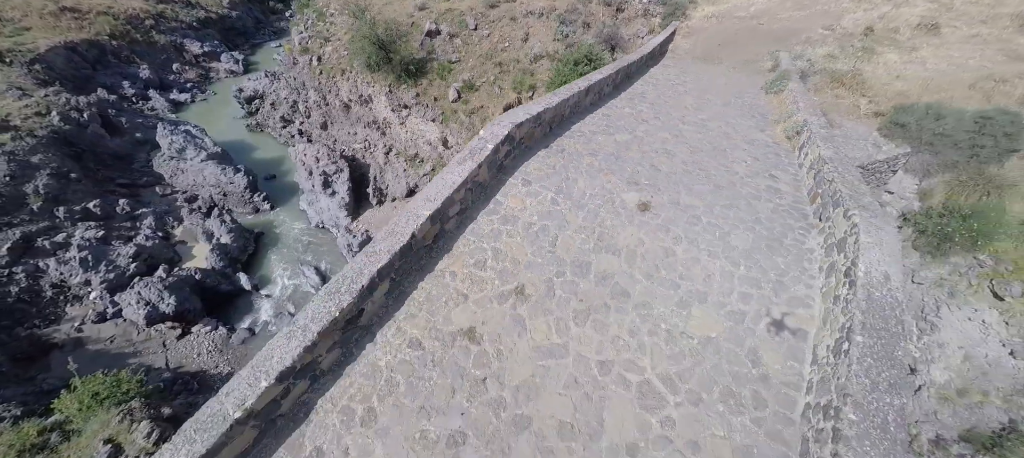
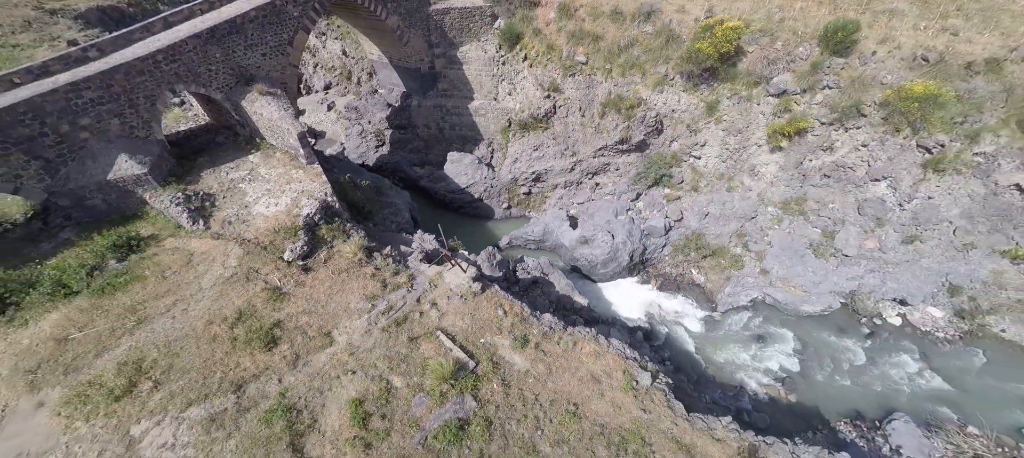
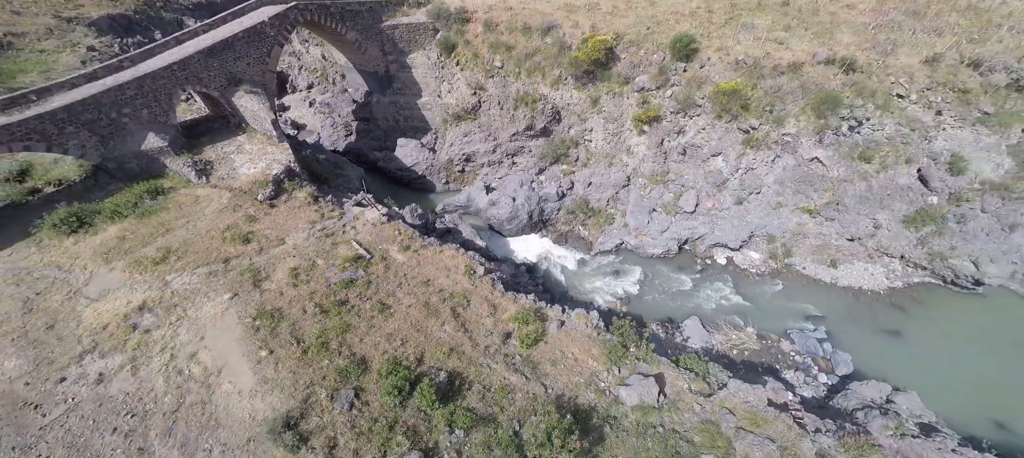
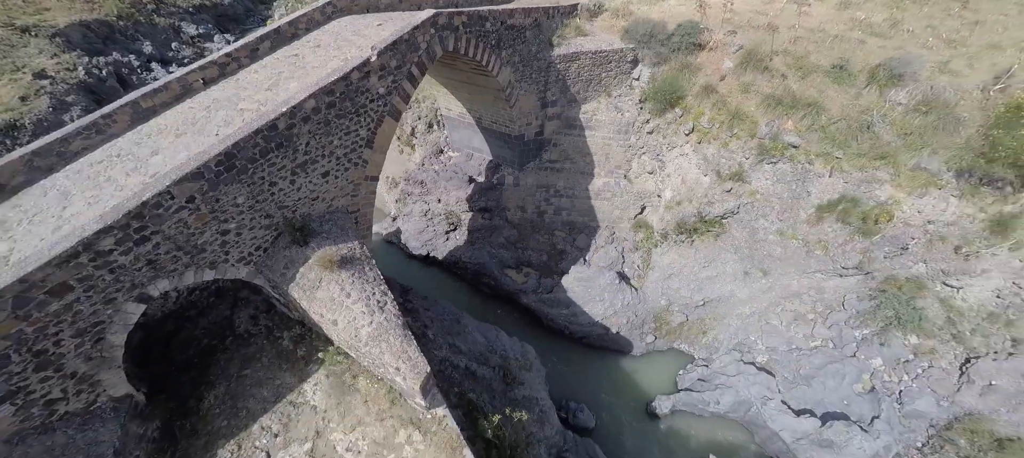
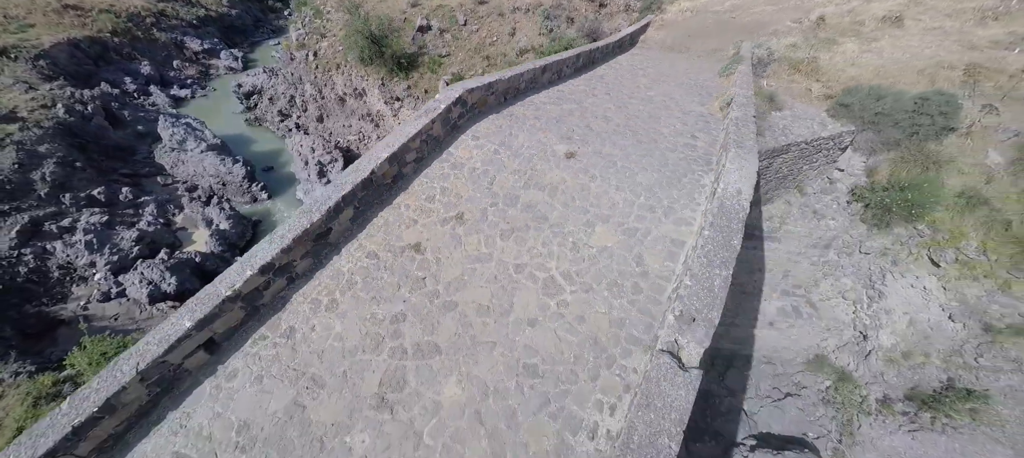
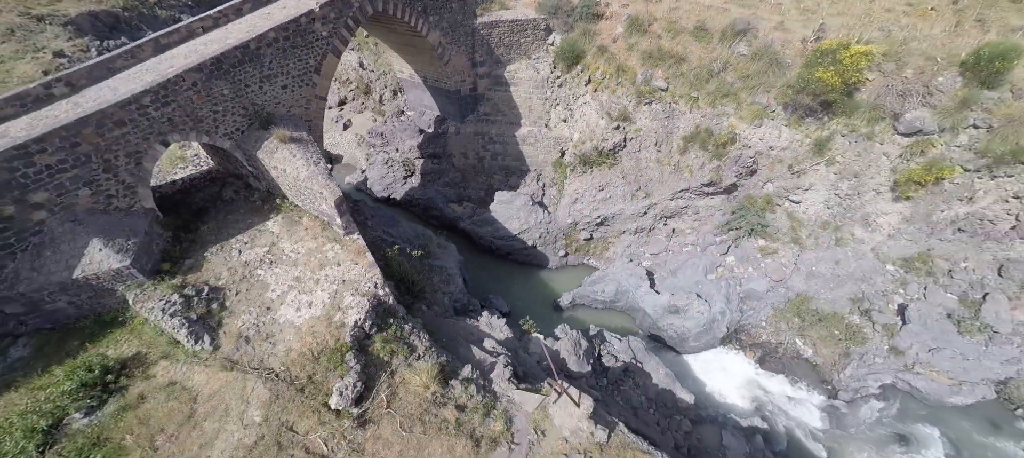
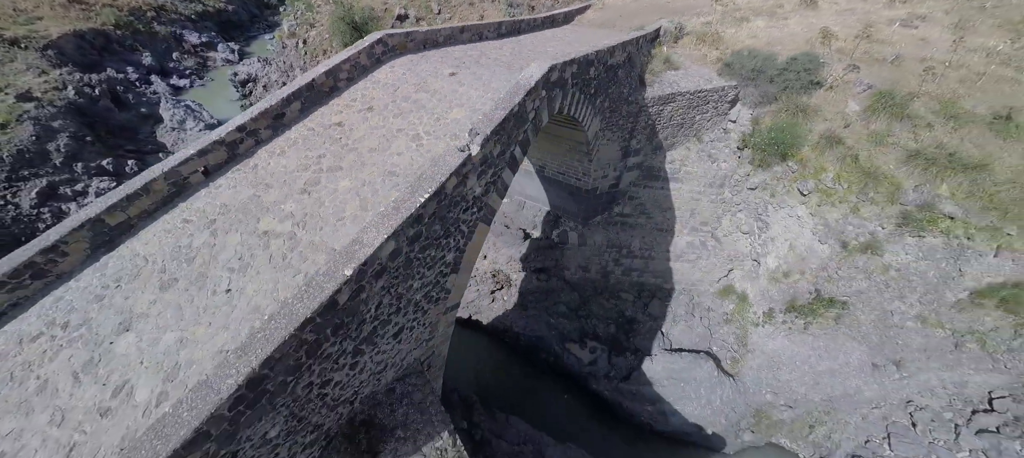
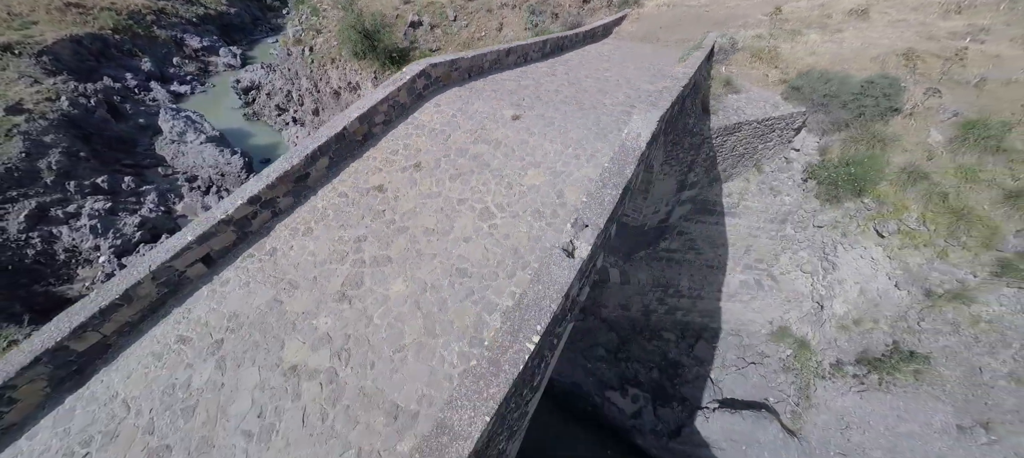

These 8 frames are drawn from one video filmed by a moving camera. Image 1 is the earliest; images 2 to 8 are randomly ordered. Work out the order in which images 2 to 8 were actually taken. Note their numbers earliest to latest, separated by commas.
5, 8, 7, 4, 6, 2, 3
